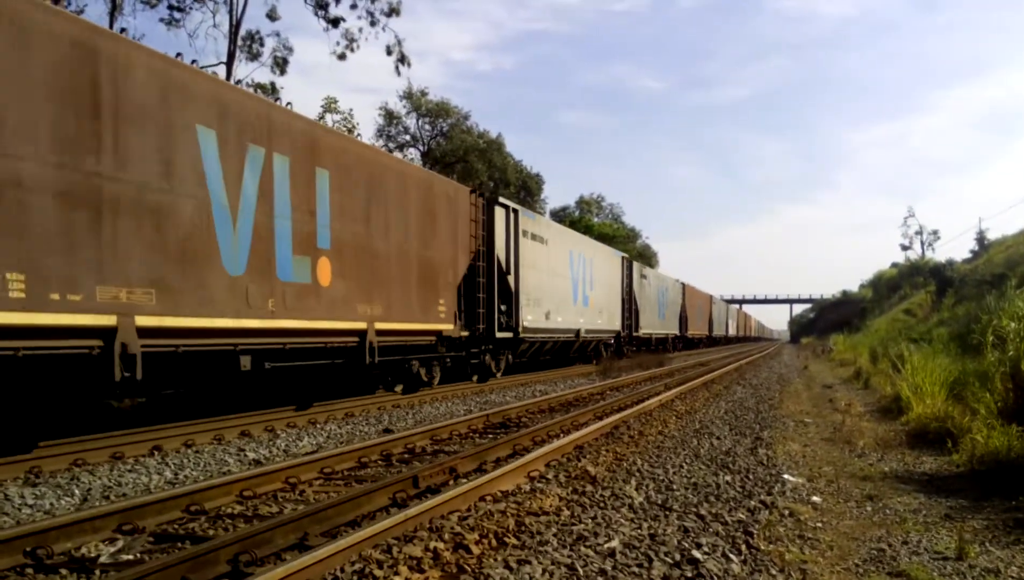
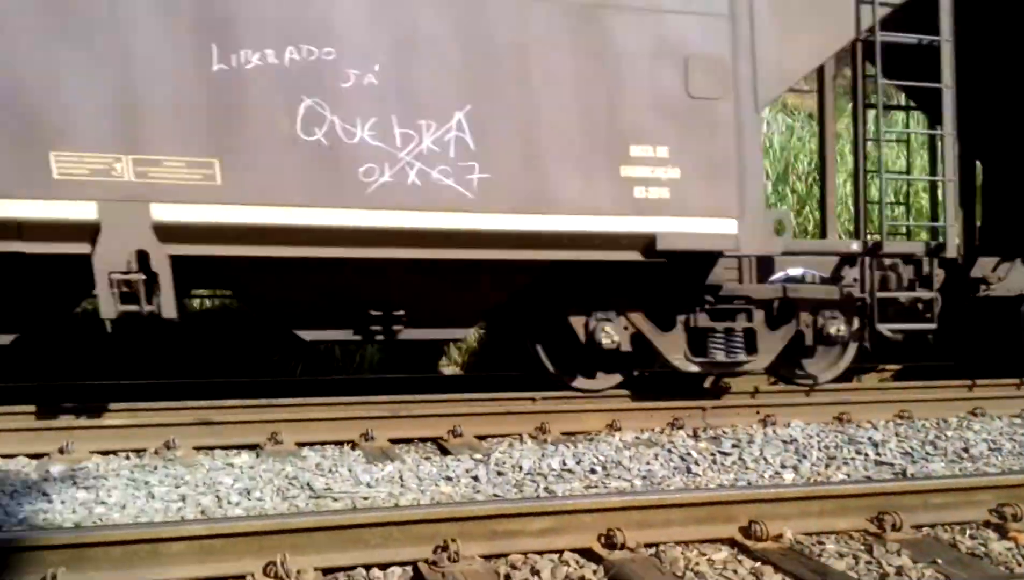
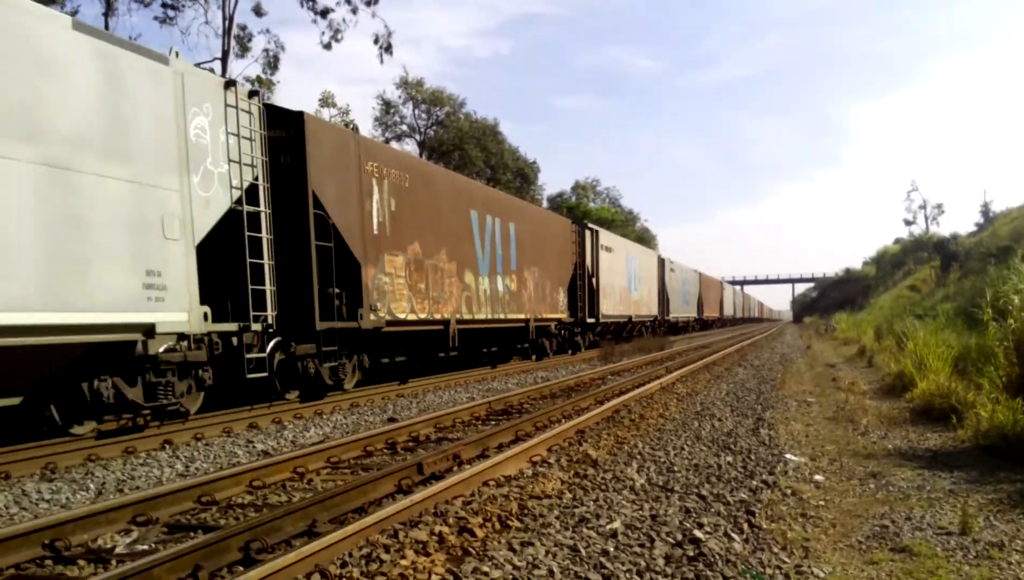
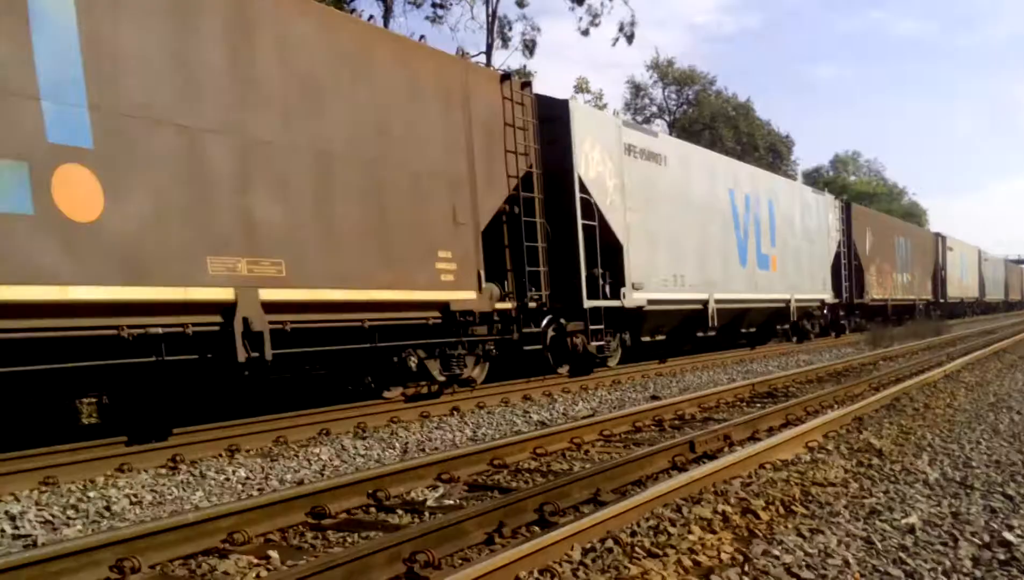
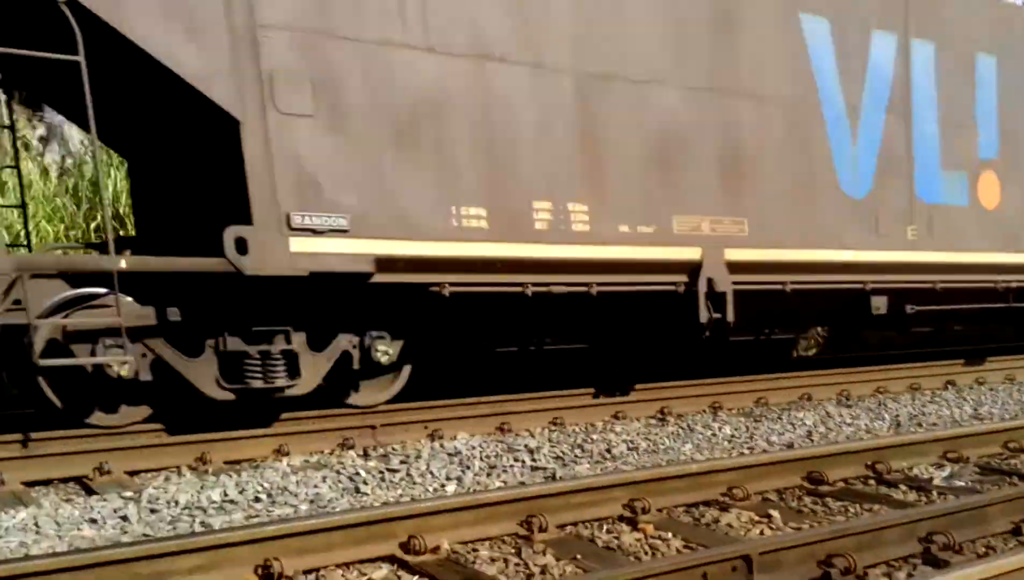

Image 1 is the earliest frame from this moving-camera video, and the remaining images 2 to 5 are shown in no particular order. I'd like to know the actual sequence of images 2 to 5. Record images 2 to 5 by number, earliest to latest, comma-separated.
3, 4, 5, 2
